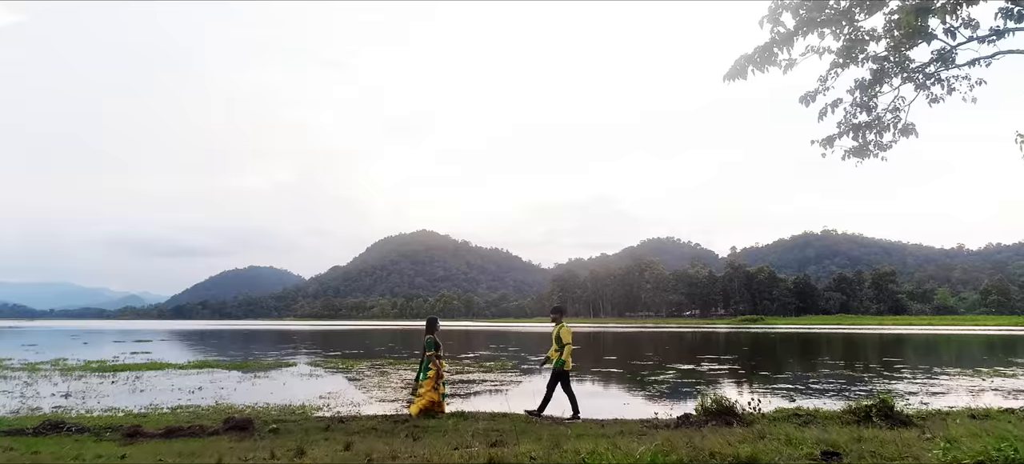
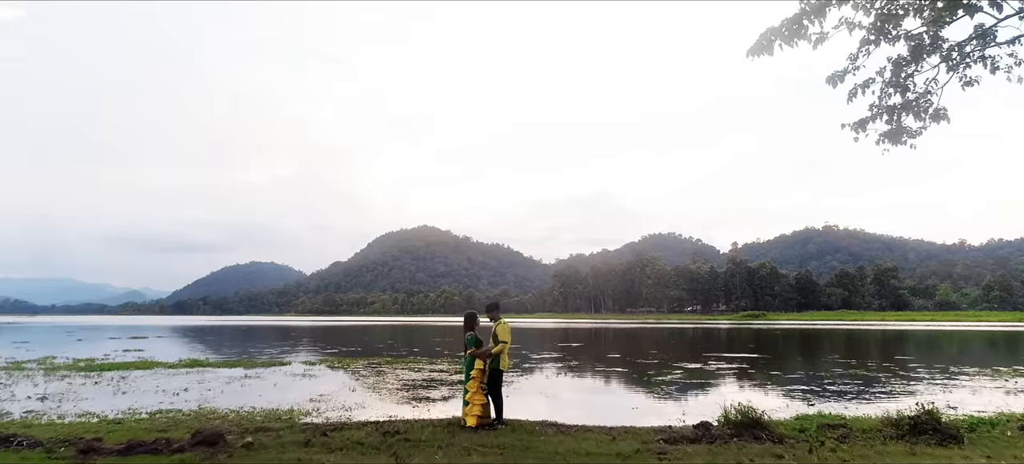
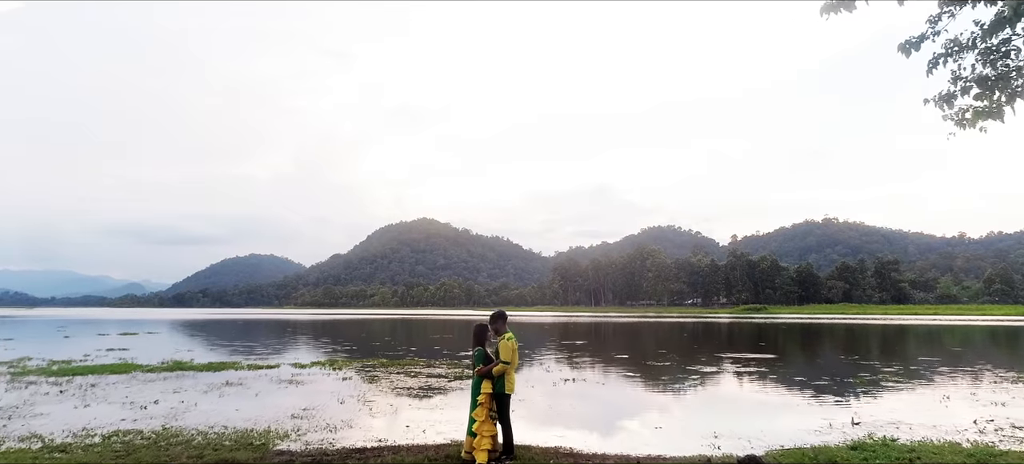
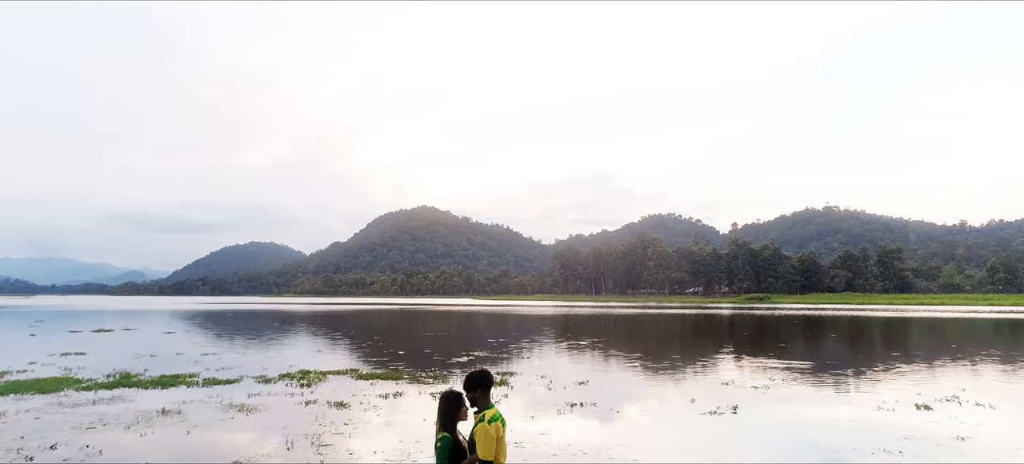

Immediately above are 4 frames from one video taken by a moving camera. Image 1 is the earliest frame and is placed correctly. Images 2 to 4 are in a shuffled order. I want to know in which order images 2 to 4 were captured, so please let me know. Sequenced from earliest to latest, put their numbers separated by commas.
2, 3, 4
